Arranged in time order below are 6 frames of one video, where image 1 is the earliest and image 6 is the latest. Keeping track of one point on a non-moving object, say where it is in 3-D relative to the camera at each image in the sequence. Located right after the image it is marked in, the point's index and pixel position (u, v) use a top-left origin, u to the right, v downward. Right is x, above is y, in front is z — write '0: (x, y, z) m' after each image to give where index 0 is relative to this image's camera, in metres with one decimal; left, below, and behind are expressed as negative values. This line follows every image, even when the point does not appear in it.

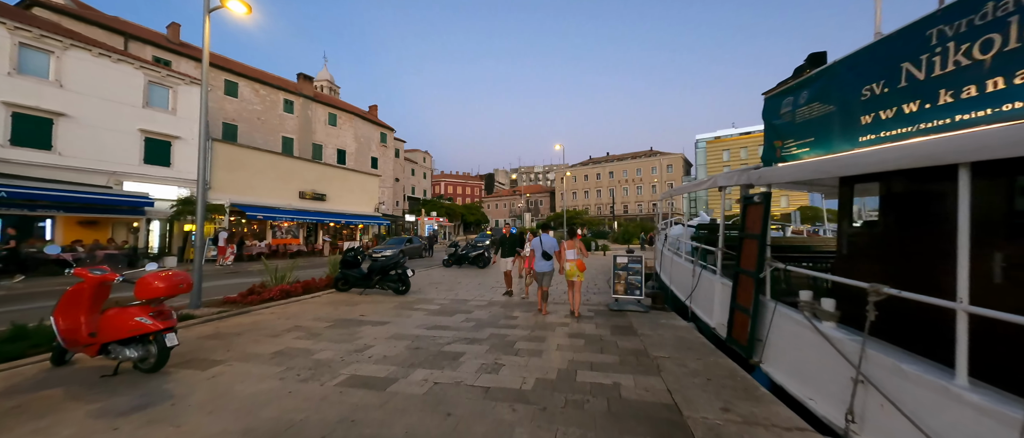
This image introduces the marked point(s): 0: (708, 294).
0: (+3.5, -1.3, +6.2) m
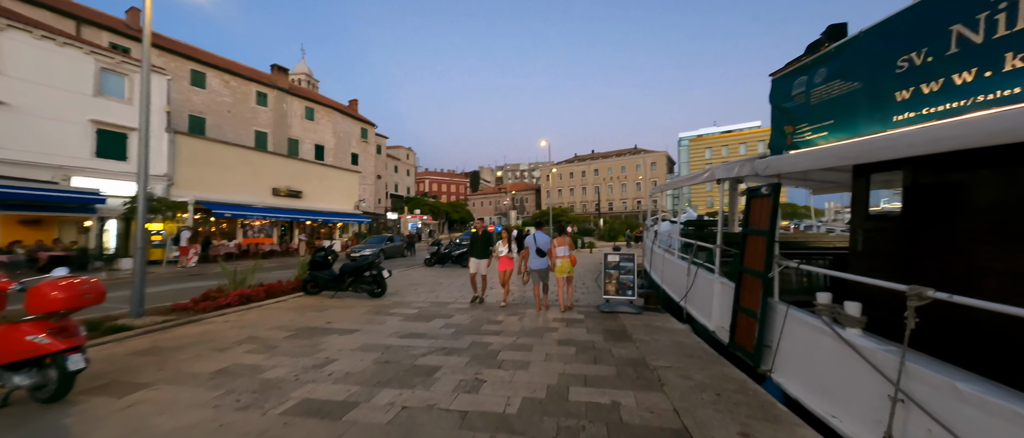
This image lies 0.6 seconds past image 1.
0: (+3.2, -1.2, +5.8) m
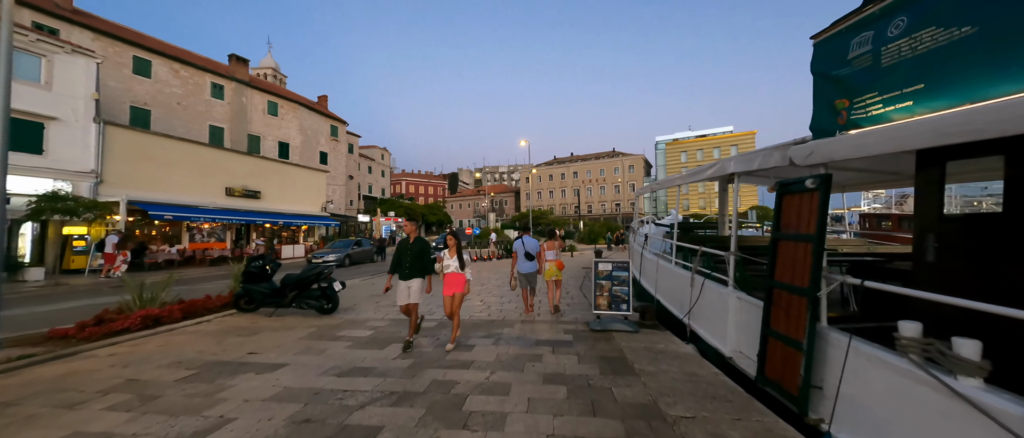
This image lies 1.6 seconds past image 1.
0: (+2.8, -1.3, +4.9) m
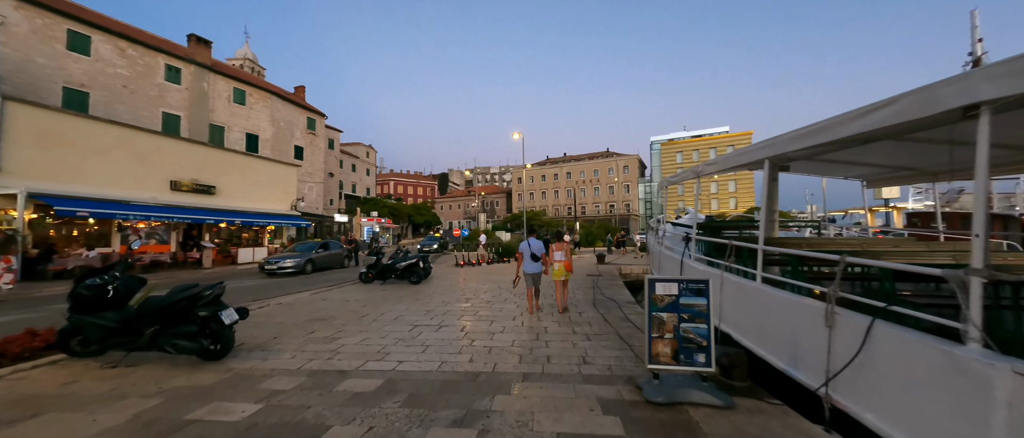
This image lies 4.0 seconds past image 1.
0: (+2.8, -1.1, +2.4) m
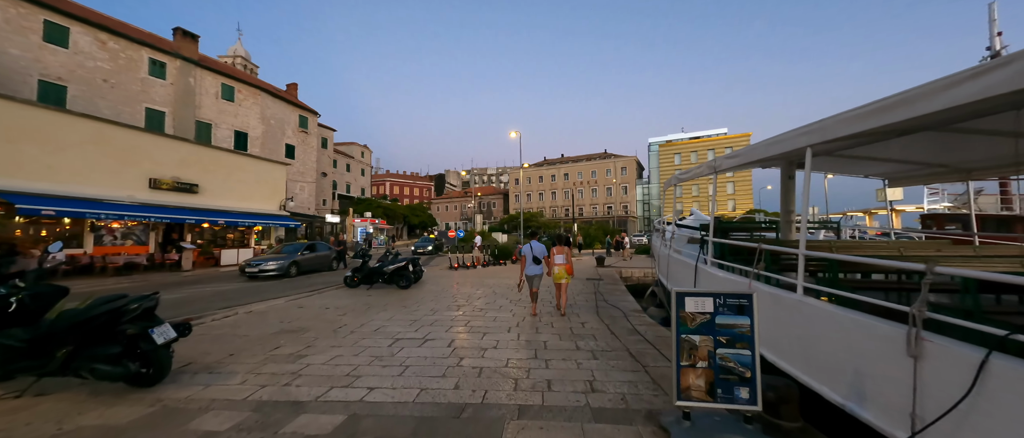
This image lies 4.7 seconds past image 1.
0: (+2.8, -1.1, +1.6) m
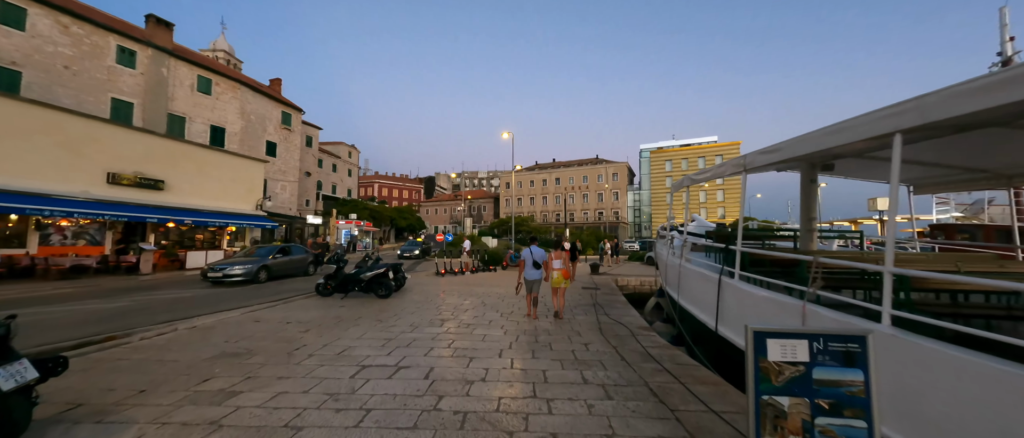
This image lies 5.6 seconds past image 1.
0: (+2.8, -1.2, +0.7) m
